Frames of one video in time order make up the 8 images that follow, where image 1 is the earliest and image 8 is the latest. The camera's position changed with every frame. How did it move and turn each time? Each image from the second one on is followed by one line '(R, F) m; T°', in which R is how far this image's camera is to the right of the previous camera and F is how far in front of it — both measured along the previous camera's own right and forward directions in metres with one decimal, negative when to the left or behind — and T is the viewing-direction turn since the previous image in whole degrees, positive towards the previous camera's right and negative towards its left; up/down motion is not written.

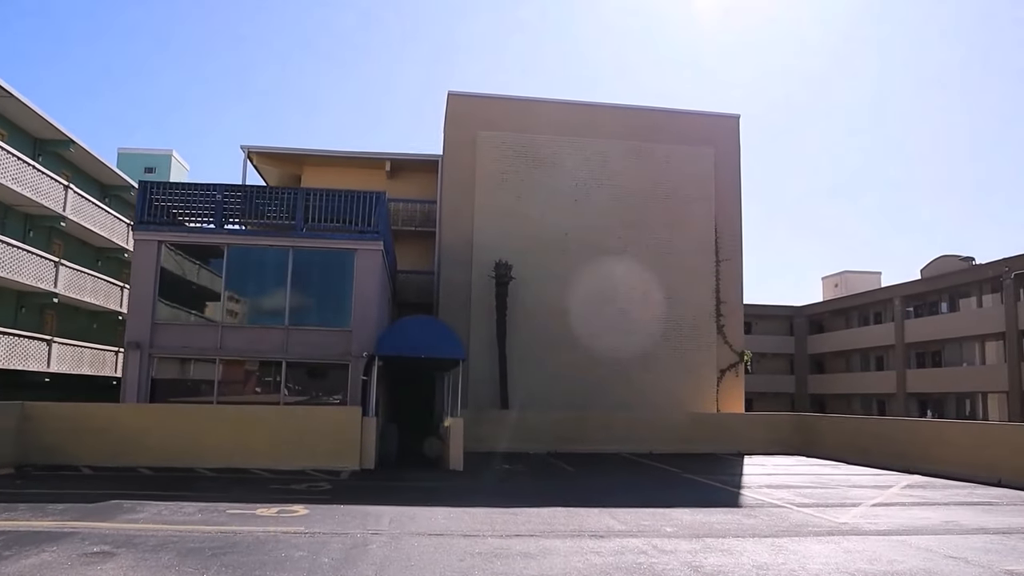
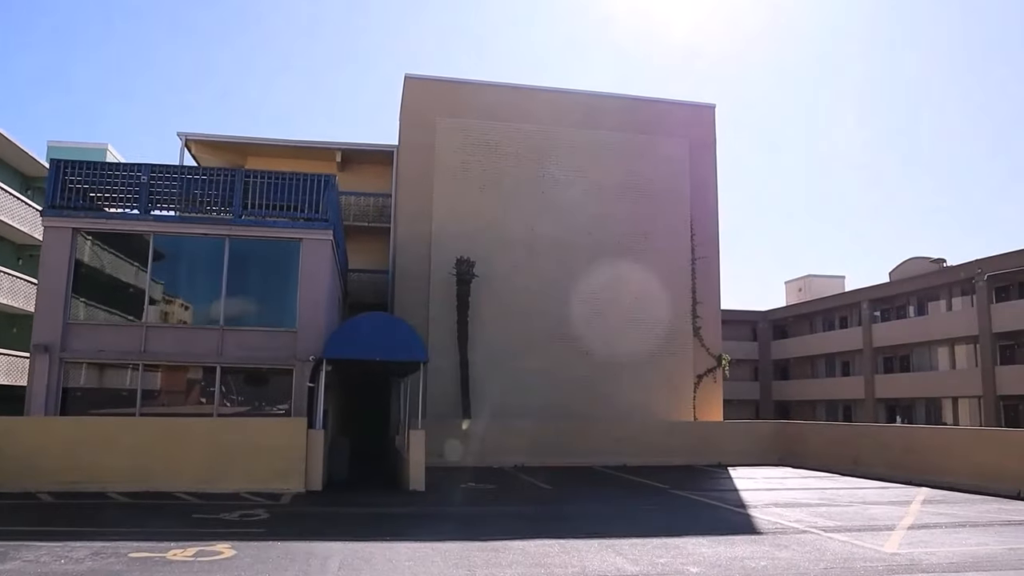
(-0.3, +2.0) m; +3°
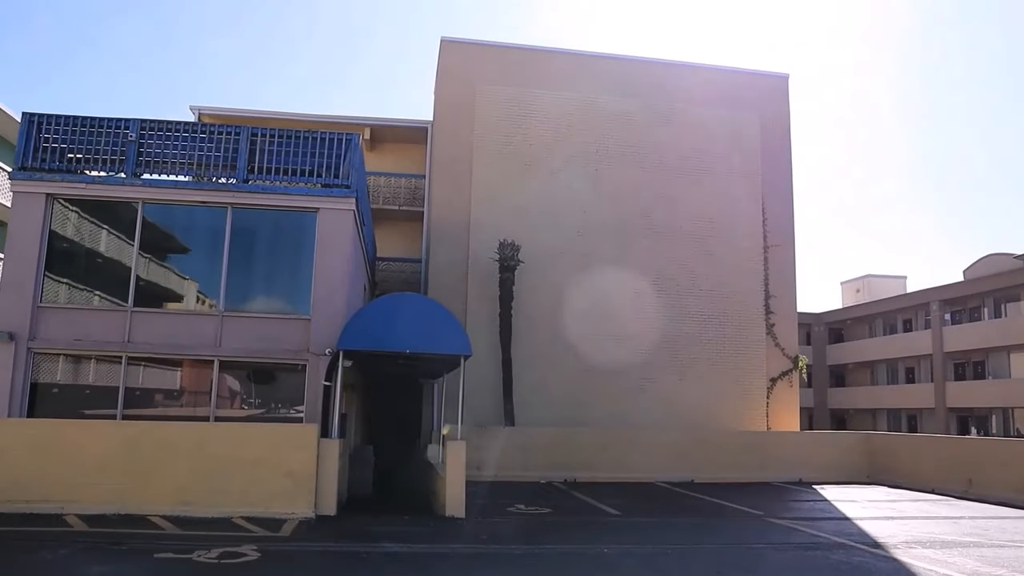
(-0.4, +2.8) m; -2°
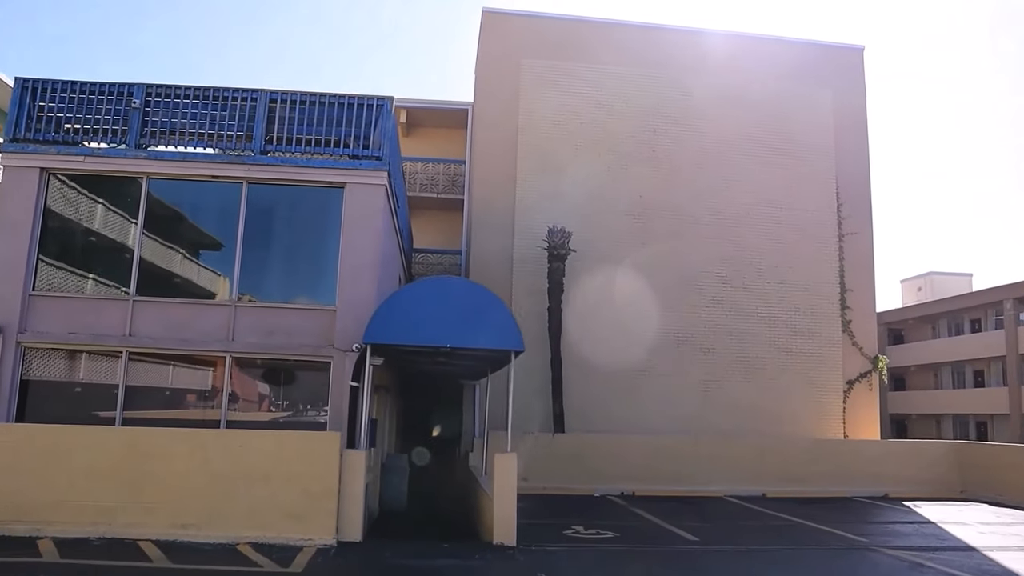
(-0.2, +1.8) m; -2°
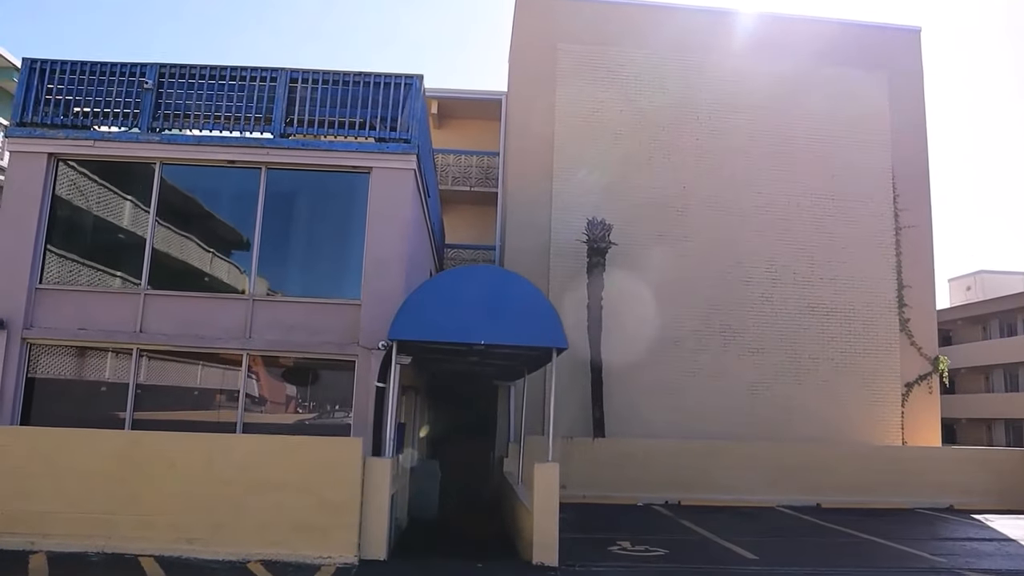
(-0.1, +0.9) m; -2°
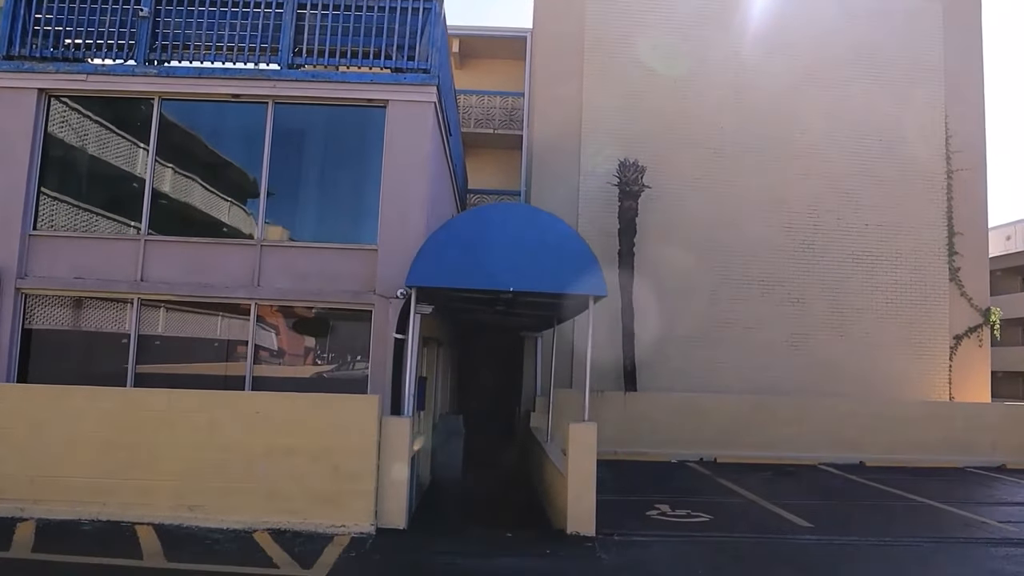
(-0.1, +0.9) m; -1°
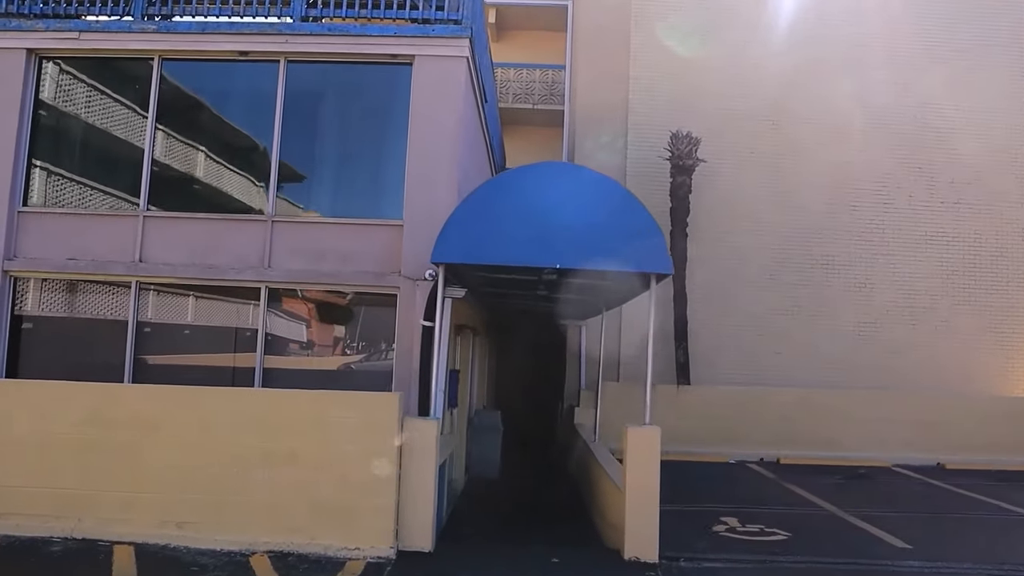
(-0.1, +1.2) m; -2°
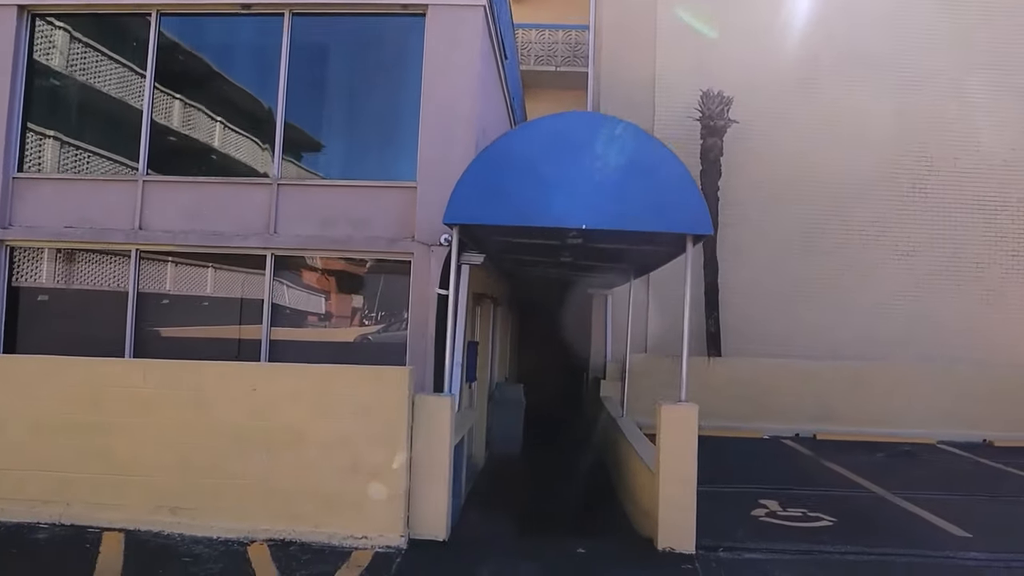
(0.0, +0.6) m; -2°
